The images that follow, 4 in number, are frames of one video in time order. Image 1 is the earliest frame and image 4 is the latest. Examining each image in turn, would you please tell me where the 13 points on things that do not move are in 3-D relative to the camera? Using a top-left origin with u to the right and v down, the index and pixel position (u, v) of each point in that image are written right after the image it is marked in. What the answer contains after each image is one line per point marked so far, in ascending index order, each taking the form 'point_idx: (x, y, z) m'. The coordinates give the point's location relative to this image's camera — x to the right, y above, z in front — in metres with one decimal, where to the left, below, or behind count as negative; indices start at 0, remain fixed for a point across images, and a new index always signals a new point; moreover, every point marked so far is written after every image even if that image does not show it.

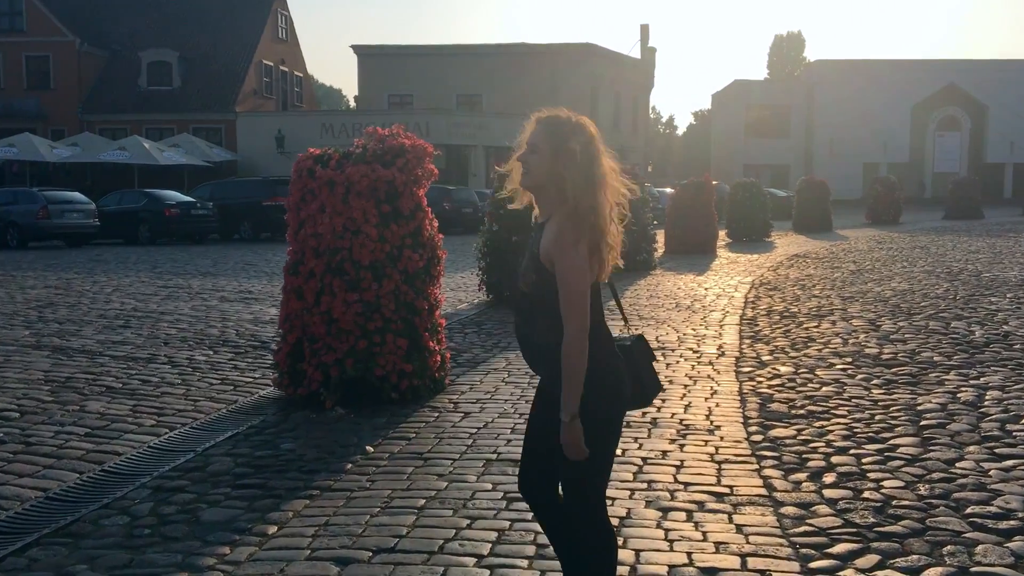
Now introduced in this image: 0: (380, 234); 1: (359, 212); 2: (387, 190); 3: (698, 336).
0: (-1.0, +0.4, +7.5) m
1: (-1.2, +0.6, +7.4) m
2: (-1.0, +0.8, +7.6) m
3: (+2.1, -0.5, +10.7) m
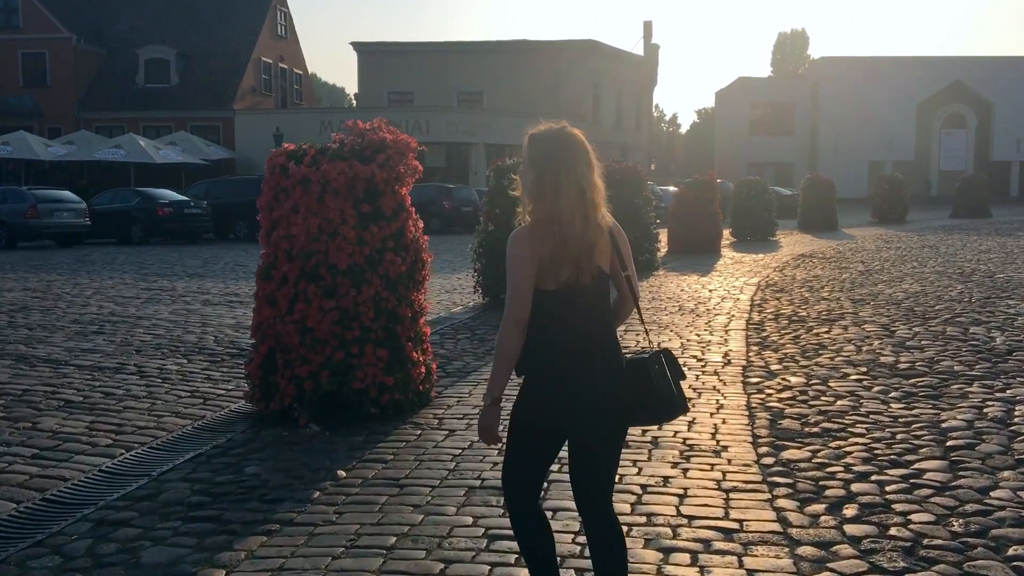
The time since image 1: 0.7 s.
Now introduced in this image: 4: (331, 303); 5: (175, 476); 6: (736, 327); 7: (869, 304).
0: (-1.1, +0.4, +6.9) m
1: (-1.3, +0.5, +6.9) m
2: (-1.1, +0.7, +7.0) m
3: (+2.0, -0.6, +10.1) m
4: (-1.3, -0.1, +6.8) m
5: (-2.0, -1.1, +5.7) m
6: (+2.6, -0.5, +11.3) m
7: (+4.9, -0.2, +13.1) m
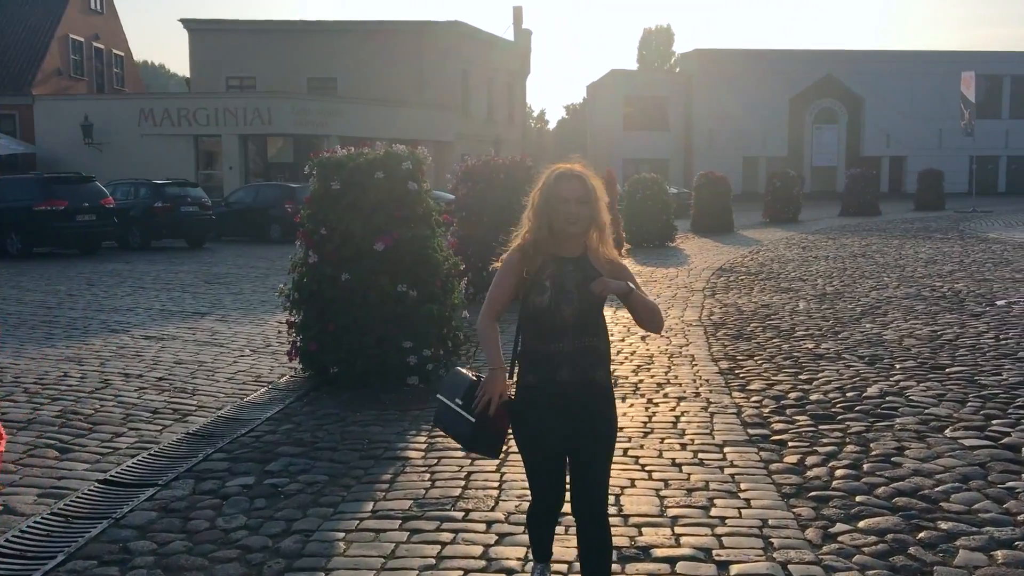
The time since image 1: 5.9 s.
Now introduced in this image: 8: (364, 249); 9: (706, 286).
0: (-1.6, -0.3, +1.7) m
1: (-1.8, -0.1, +1.6) m
2: (-1.6, +0.1, +1.8) m
3: (+1.0, -1.1, +5.3) m
4: (-1.8, -0.7, +1.6) m
5: (-2.3, -1.8, +0.3) m
6: (+1.5, -1.0, +6.5) m
7: (+3.5, -0.7, +8.6) m
8: (-1.3, +0.3, +8.3) m
9: (+3.4, 0.0, +16.7) m
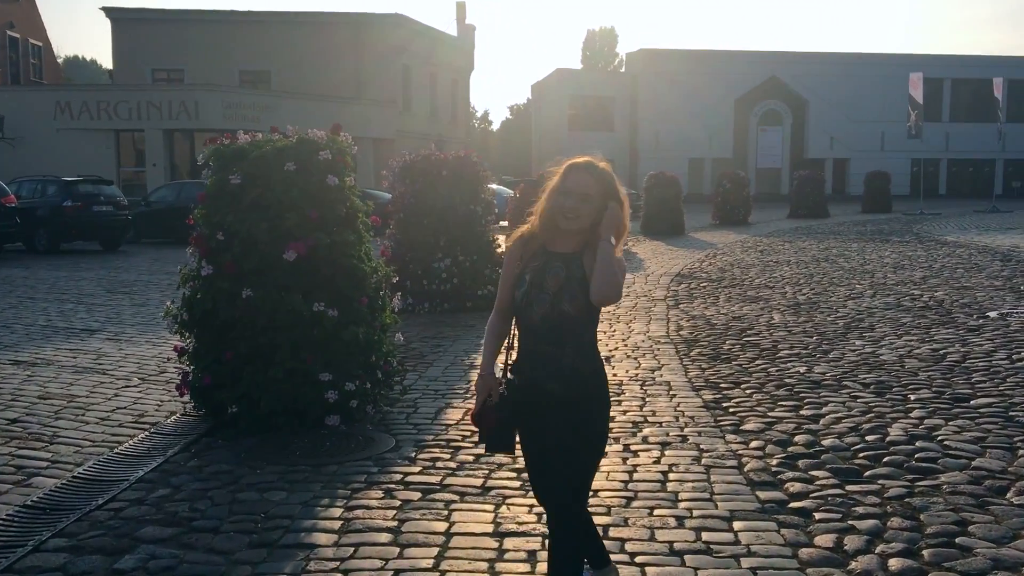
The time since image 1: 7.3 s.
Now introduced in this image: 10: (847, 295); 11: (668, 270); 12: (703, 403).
0: (-1.6, -0.4, 0.0) m
1: (-1.8, -0.2, 0.0) m
2: (-1.6, 0.0, +0.1) m
3: (+0.8, -1.3, +3.8) m
4: (-1.8, -0.9, -0.1) m
5: (-2.2, -1.9, -1.3) m
6: (+1.2, -1.1, +5.1) m
7: (+3.0, -0.9, +7.2) m
8: (-1.7, +0.2, +6.7) m
9: (+2.5, -0.1, +15.3) m
10: (+5.1, -0.1, +14.7) m
11: (+3.2, +0.4, +19.5) m
12: (+1.5, -0.9, +7.4) m
